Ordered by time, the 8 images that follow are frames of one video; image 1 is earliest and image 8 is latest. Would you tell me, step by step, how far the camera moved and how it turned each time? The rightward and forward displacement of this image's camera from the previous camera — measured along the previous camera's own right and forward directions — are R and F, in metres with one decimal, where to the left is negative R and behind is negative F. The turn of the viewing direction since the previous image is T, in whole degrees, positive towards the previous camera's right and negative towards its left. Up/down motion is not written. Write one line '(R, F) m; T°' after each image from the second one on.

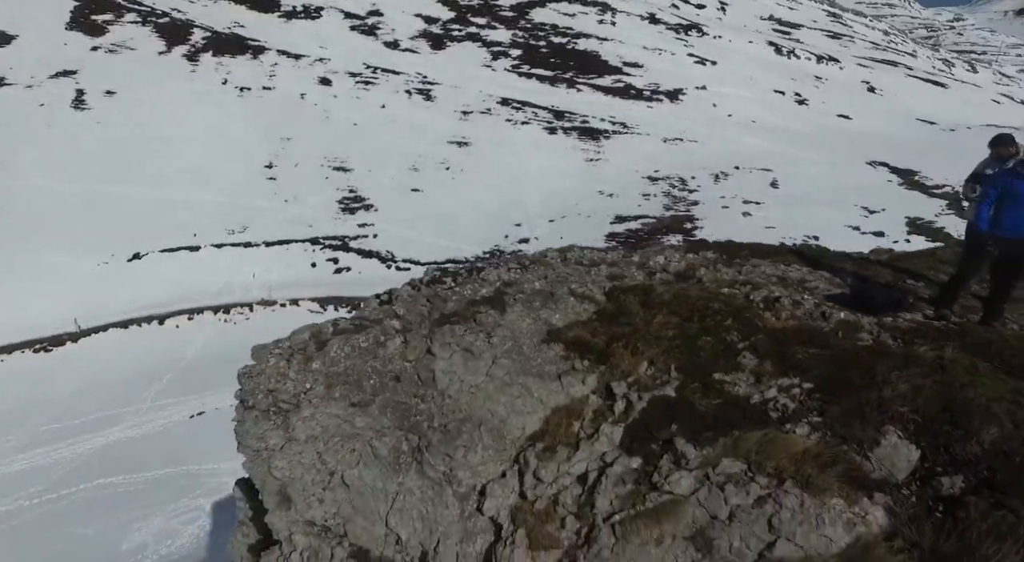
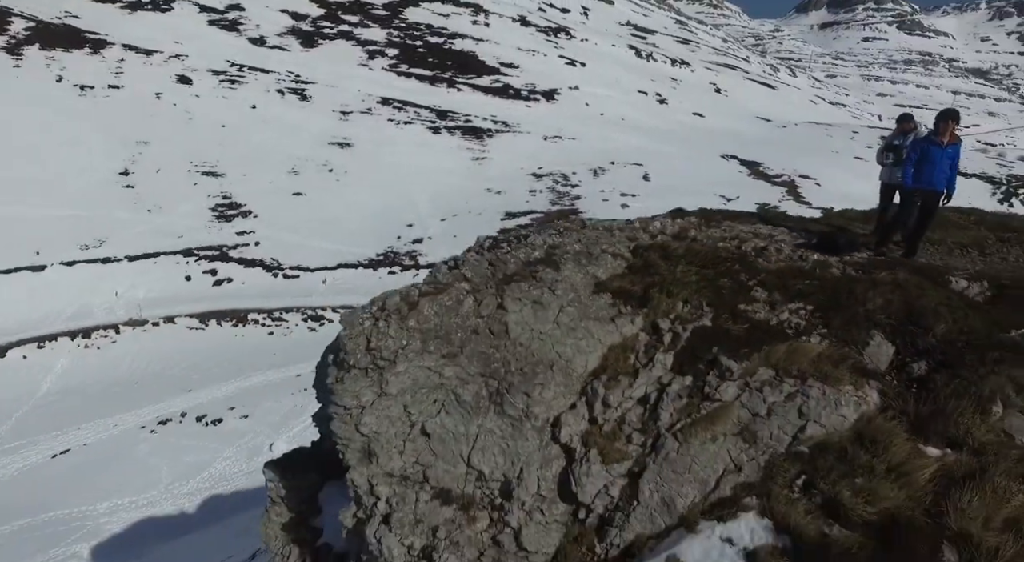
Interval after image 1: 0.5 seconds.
(-2.2, -0.7) m; +12°
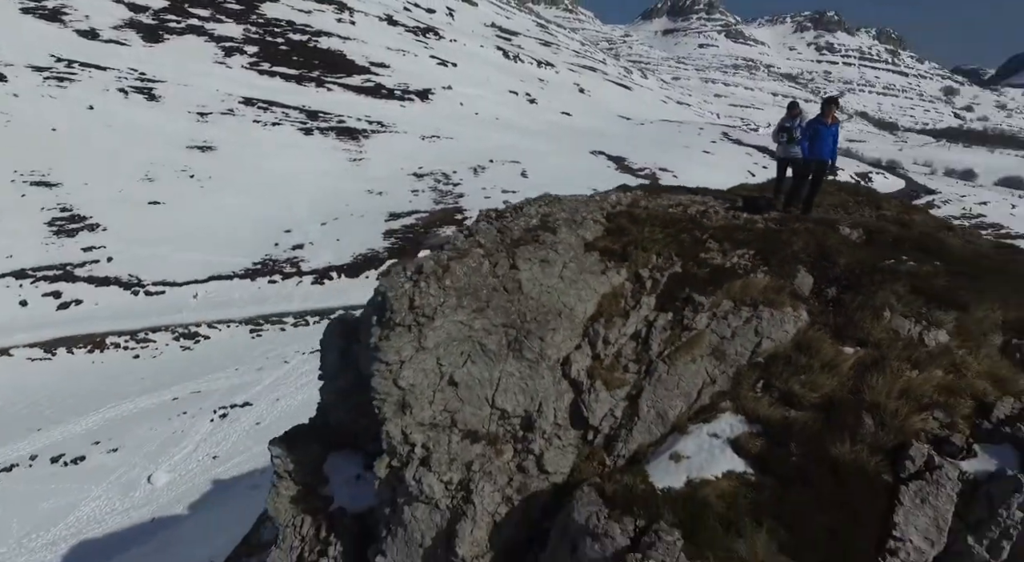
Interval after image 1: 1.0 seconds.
(-1.9, -0.9) m; +12°
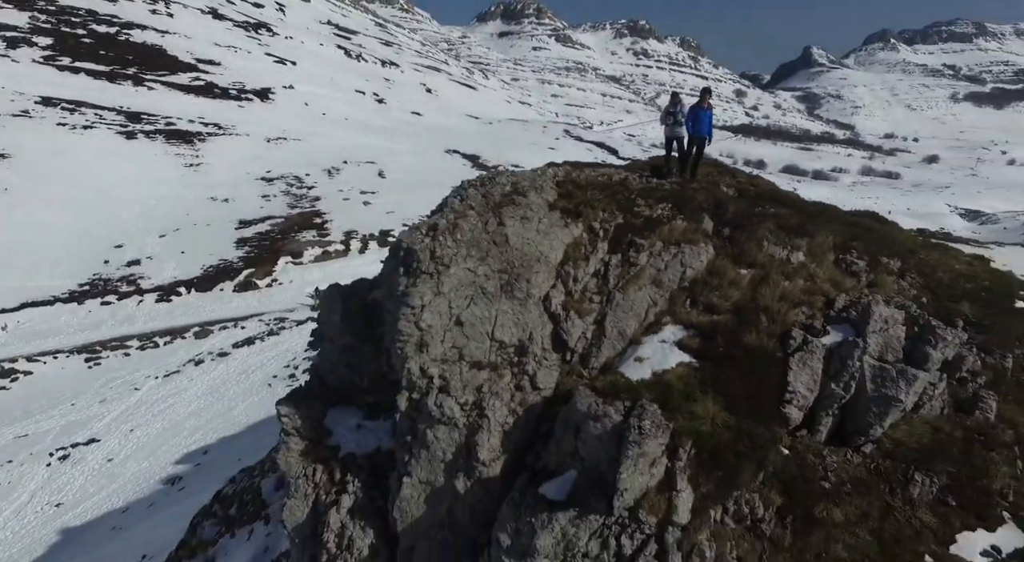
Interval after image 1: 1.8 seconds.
(-2.4, -1.6) m; +14°
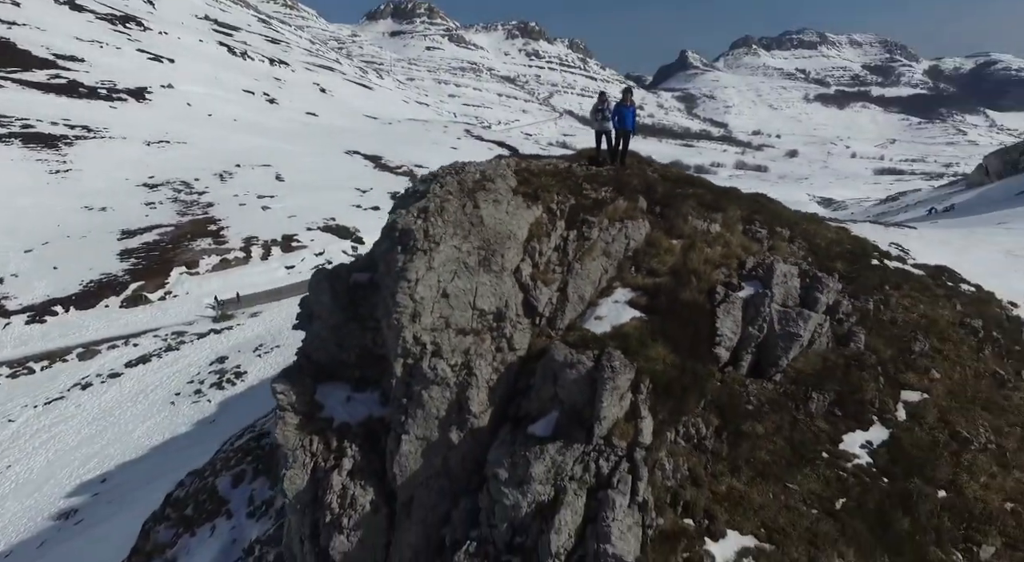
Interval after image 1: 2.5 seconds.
(-1.5, -1.4) m; +10°
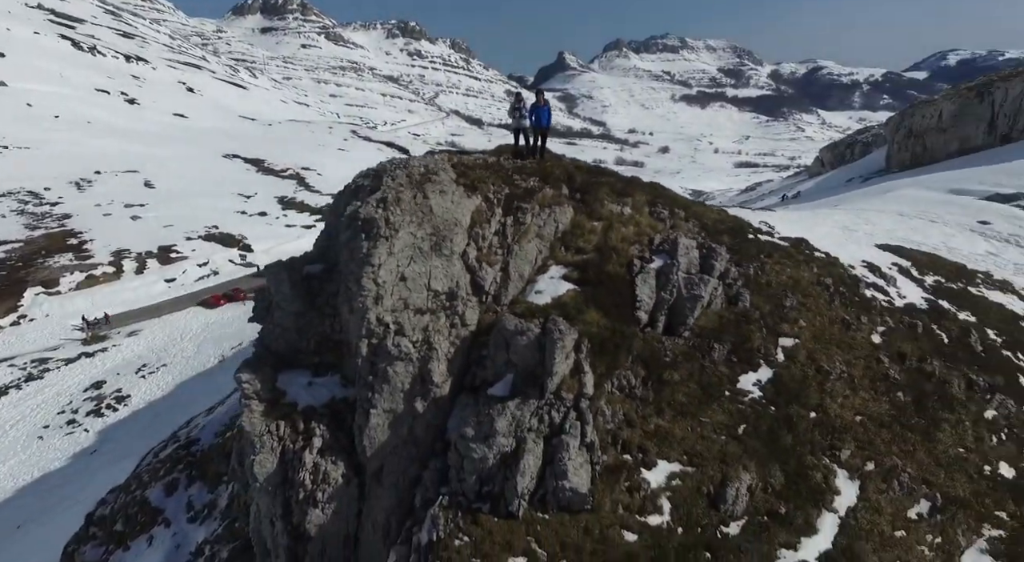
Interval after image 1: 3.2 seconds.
(-1.3, -1.3) m; +11°
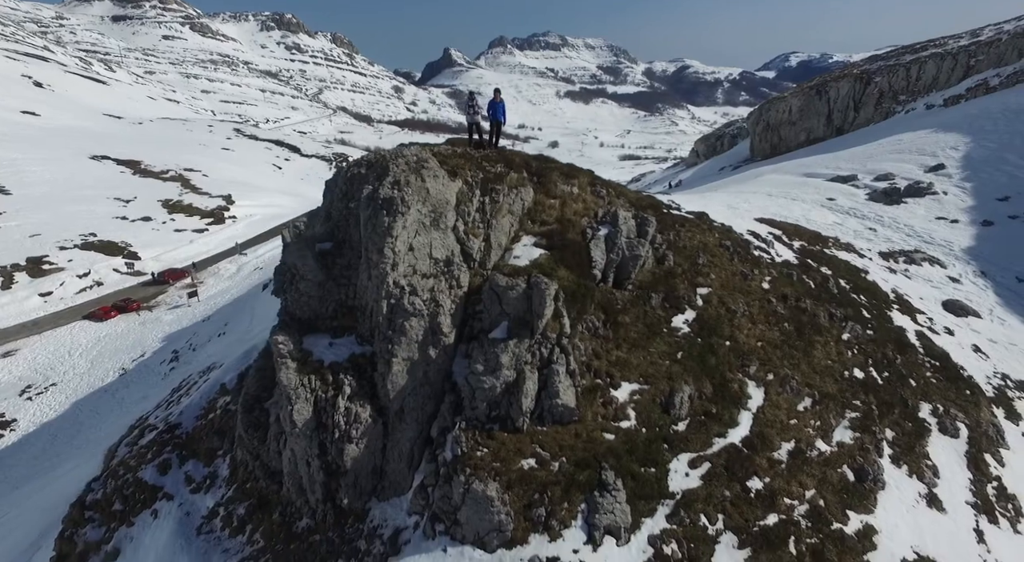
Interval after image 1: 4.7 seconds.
(-2.5, -2.6) m; +10°
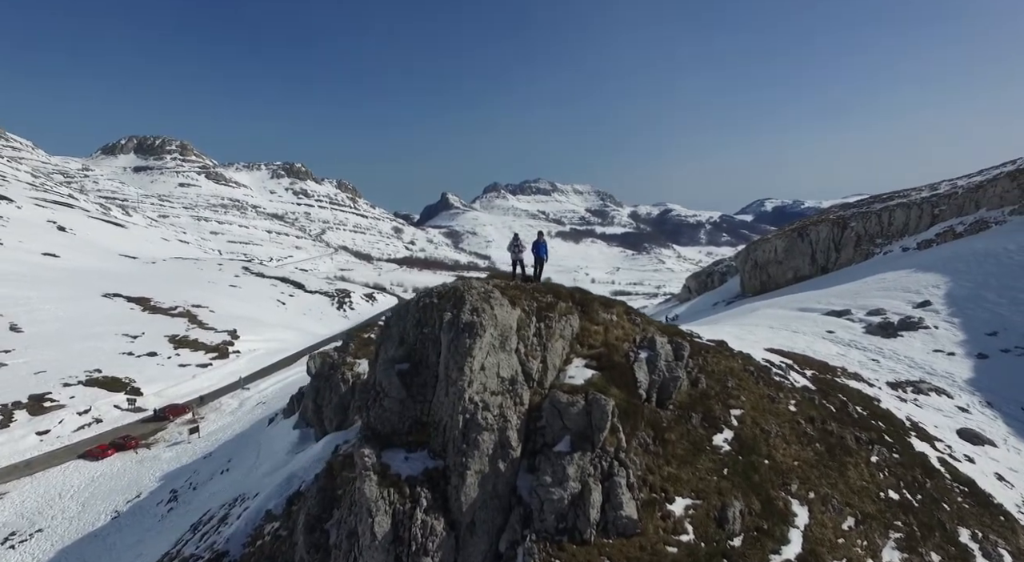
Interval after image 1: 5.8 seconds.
(-2.0, -1.8) m; +1°
